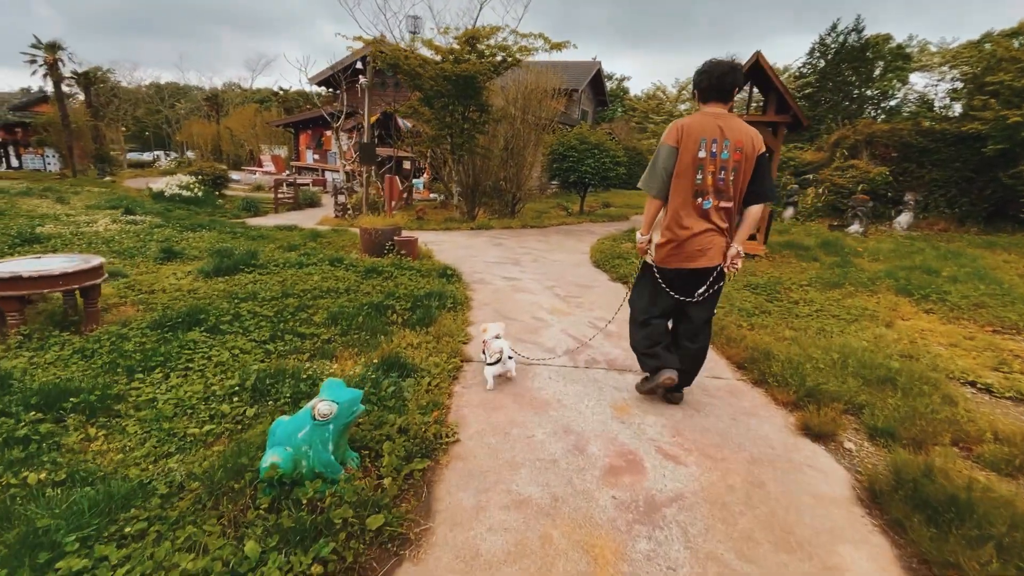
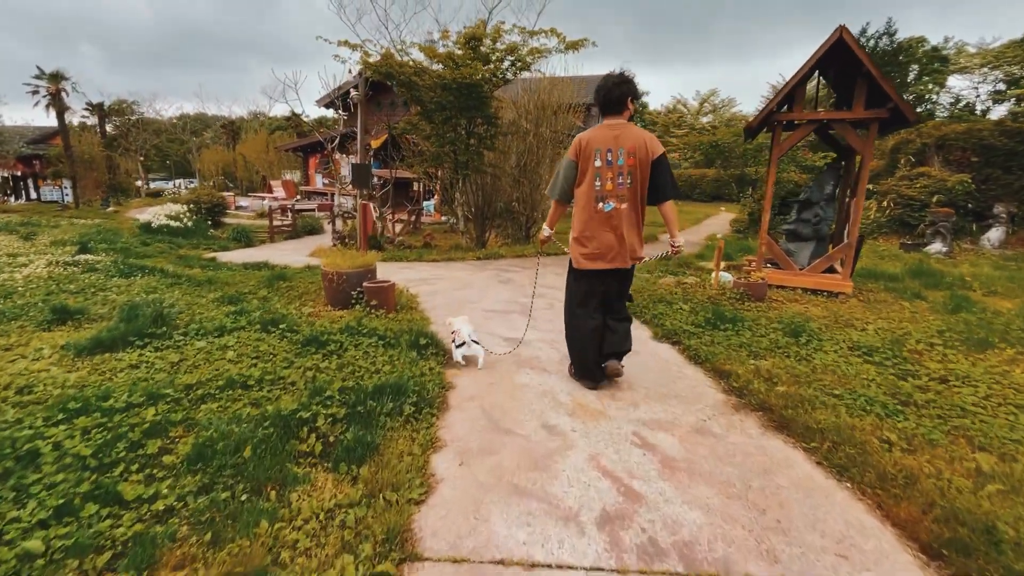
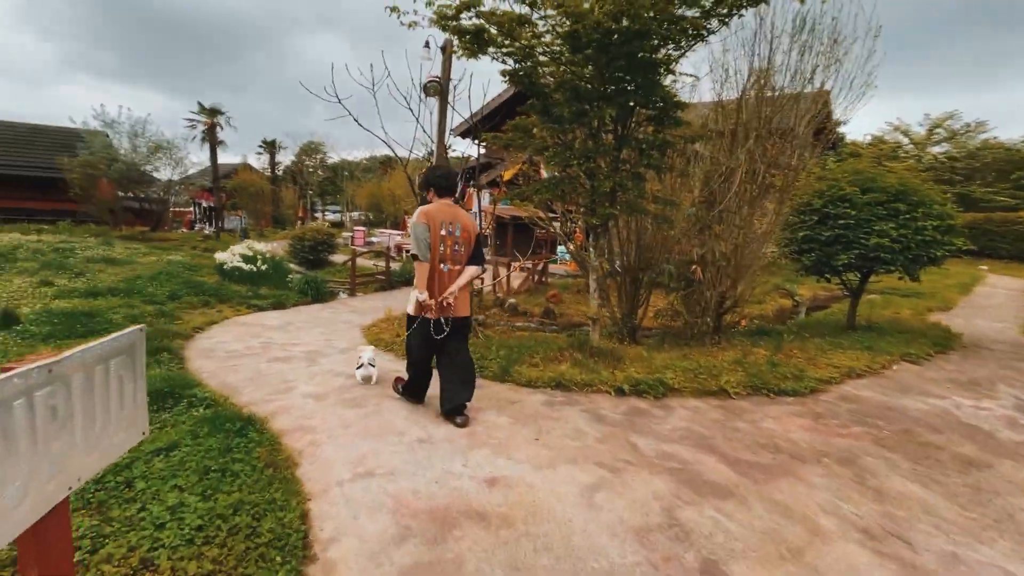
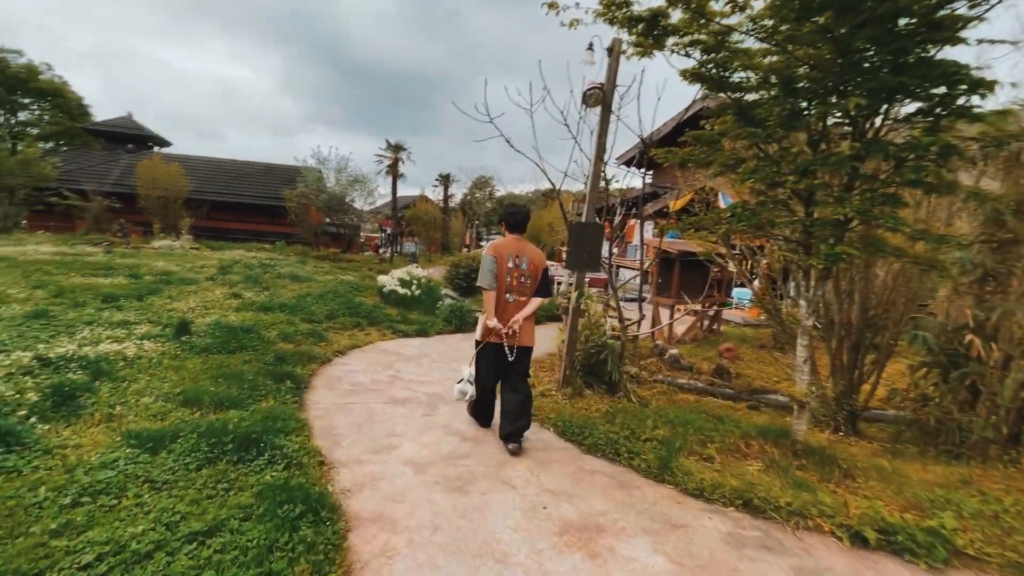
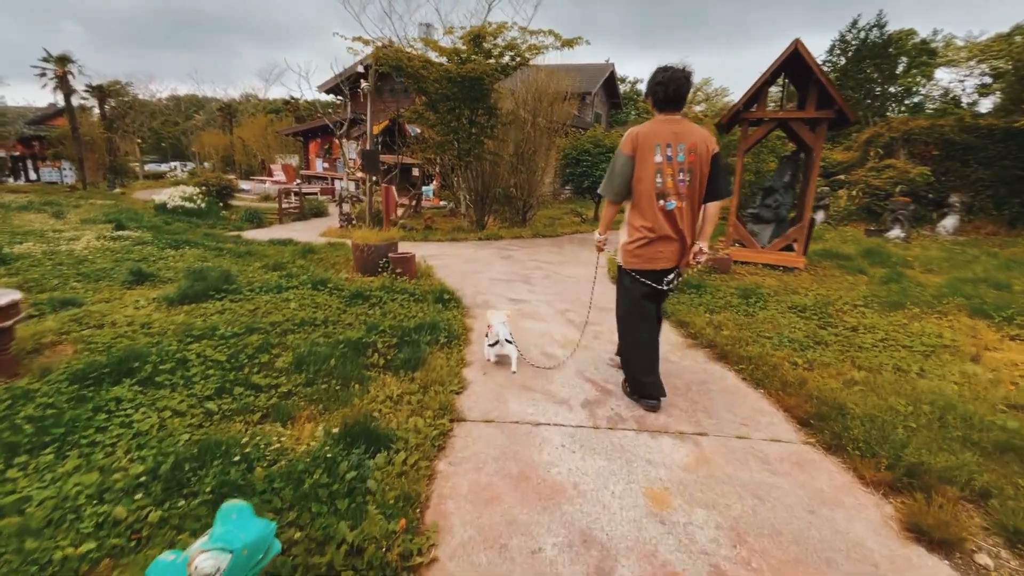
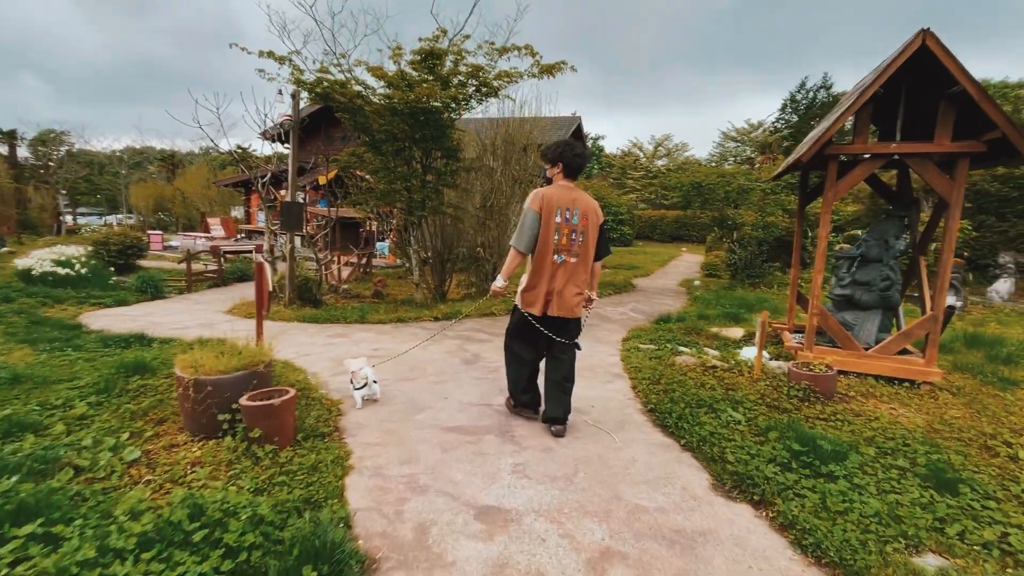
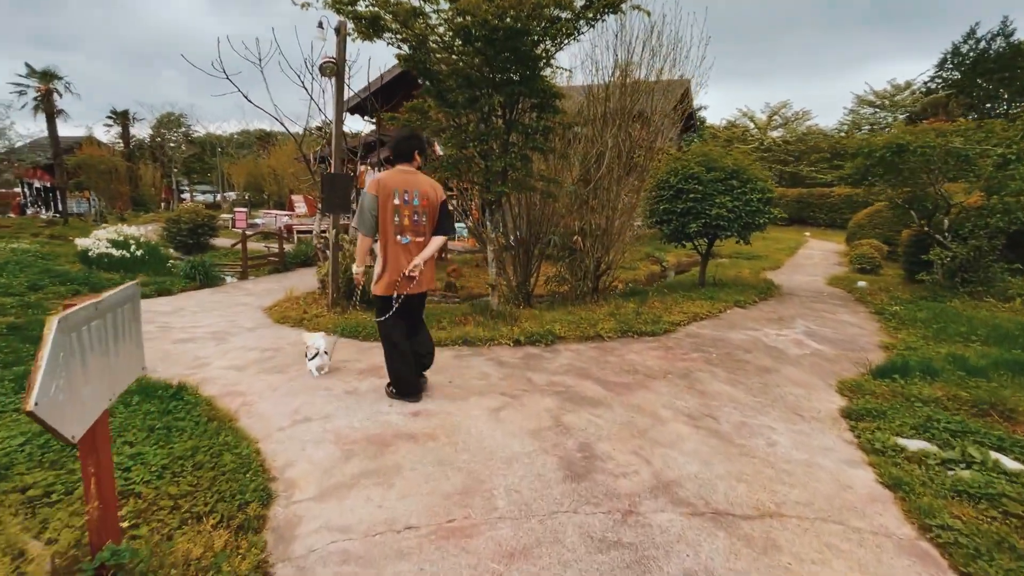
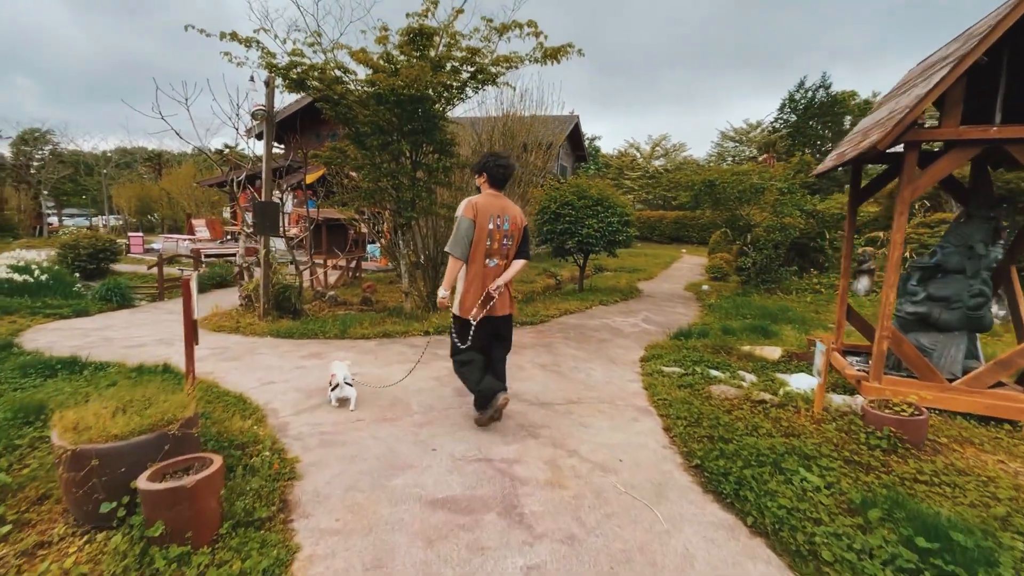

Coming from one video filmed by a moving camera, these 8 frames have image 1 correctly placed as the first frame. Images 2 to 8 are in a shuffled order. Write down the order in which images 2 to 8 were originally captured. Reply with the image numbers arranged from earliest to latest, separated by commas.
5, 2, 6, 8, 7, 3, 4
